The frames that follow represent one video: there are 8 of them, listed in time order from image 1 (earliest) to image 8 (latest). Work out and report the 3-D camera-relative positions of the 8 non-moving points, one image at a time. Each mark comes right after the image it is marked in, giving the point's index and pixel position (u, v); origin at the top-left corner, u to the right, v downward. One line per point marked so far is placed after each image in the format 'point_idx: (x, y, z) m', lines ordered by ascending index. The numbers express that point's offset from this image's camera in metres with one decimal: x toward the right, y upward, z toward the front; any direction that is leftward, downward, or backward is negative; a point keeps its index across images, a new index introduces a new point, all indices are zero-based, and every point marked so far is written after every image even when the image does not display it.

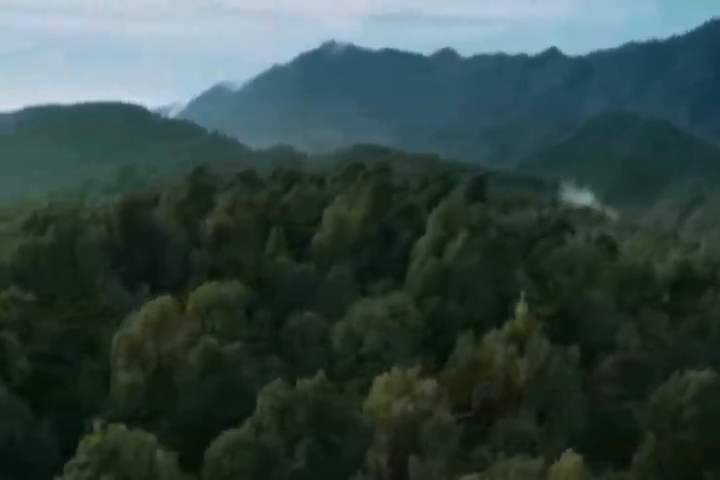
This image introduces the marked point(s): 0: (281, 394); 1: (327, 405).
0: (-0.9, -1.6, +18.8) m
1: (-0.4, -1.7, +18.9) m
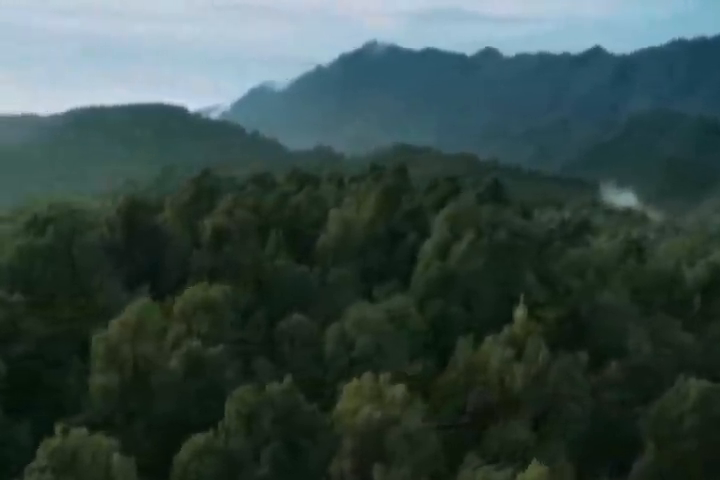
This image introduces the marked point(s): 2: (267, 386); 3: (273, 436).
0: (-1.2, -1.7, +18.8) m
1: (-0.7, -1.8, +18.9) m
2: (-1.0, -1.6, +19.1) m
3: (-0.9, -2.0, +18.6) m
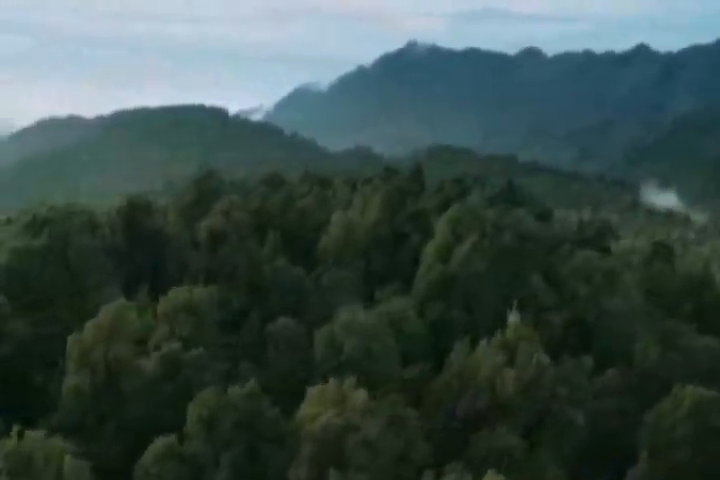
0: (-1.6, -1.7, +18.8) m
1: (-1.1, -1.8, +18.8) m
2: (-1.4, -1.6, +19.1) m
3: (-1.3, -2.1, +18.5) m
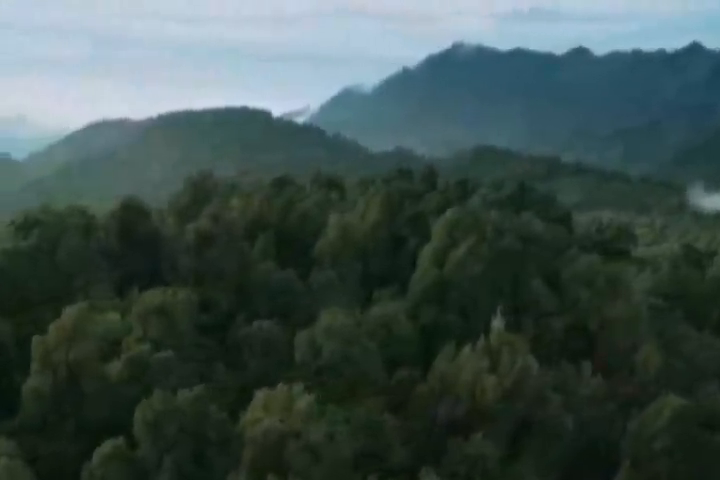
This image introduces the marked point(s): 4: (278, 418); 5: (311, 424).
0: (-2.2, -1.7, +18.7) m
1: (-1.6, -1.9, +18.8) m
2: (-1.9, -1.6, +19.1) m
3: (-1.9, -2.1, +18.5) m
4: (-0.8, -1.8, +18.4) m
5: (-0.5, -1.9, +18.4) m
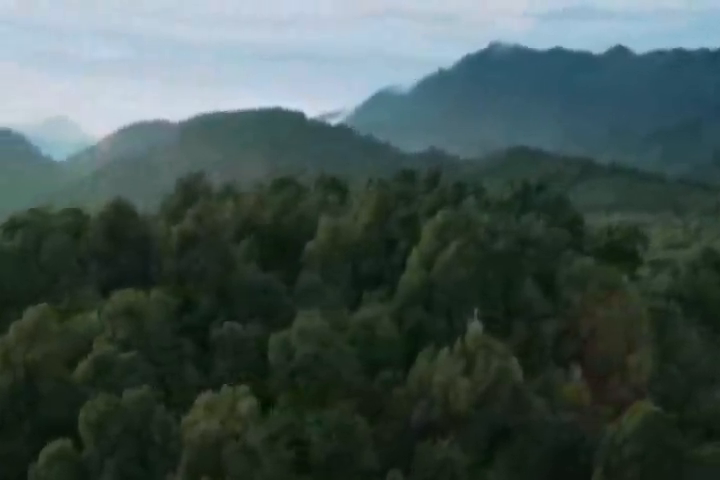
0: (-2.8, -1.8, +18.8) m
1: (-2.2, -1.9, +18.8) m
2: (-2.5, -1.7, +19.2) m
3: (-2.5, -2.1, +18.6) m
4: (-1.5, -1.9, +18.4) m
5: (-1.1, -1.9, +18.3) m
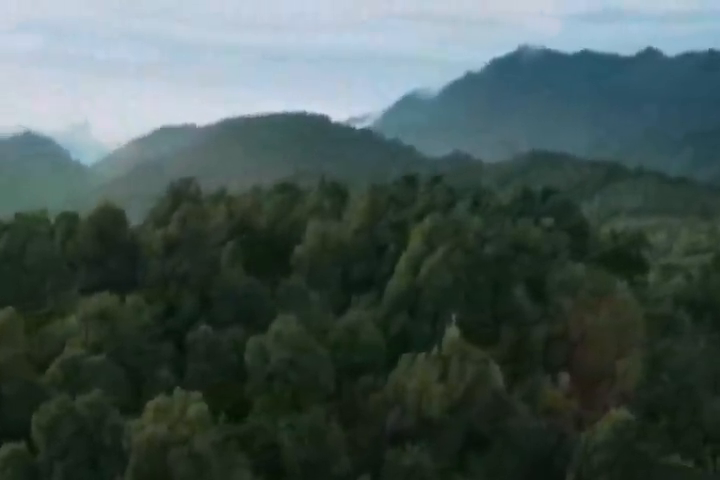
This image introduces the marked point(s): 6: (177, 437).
0: (-3.3, -1.8, +18.9) m
1: (-2.7, -1.9, +18.9) m
2: (-3.0, -1.7, +19.3) m
3: (-3.0, -2.2, +18.7) m
4: (-2.0, -1.9, +18.5) m
5: (-1.7, -2.0, +18.4) m
6: (-1.9, -2.0, +18.3) m
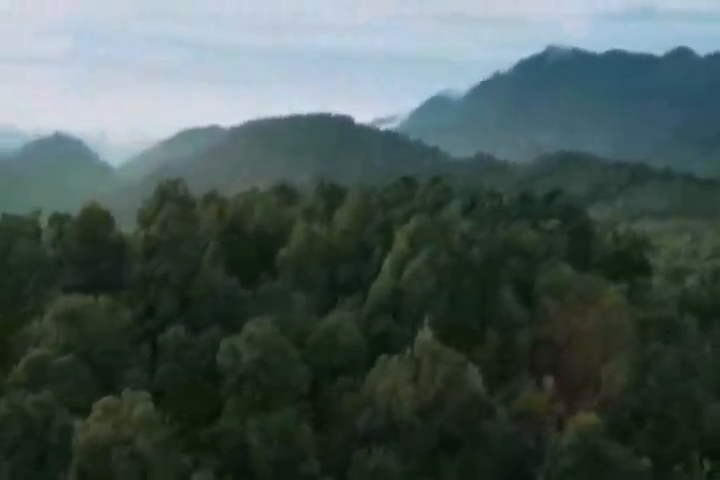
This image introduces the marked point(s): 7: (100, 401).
0: (-3.8, -1.8, +19.0) m
1: (-3.3, -1.9, +19.0) m
2: (-3.5, -1.7, +19.4) m
3: (-3.6, -2.2, +18.8) m
4: (-2.6, -1.9, +18.5) m
5: (-2.2, -2.0, +18.4) m
6: (-2.5, -2.0, +18.3) m
7: (-2.7, -1.7, +18.8) m
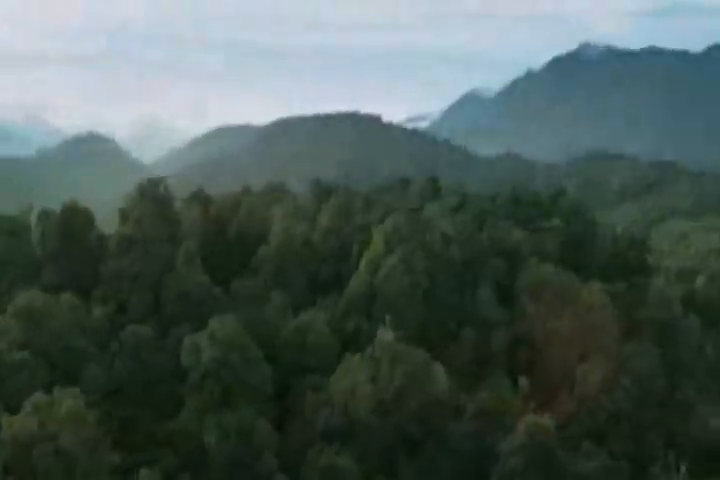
0: (-4.5, -1.8, +19.2) m
1: (-4.0, -1.9, +19.1) m
2: (-4.2, -1.7, +19.5) m
3: (-4.3, -2.1, +18.9) m
4: (-3.3, -1.9, +18.6) m
5: (-3.0, -2.0, +18.4) m
6: (-3.3, -2.0, +18.4) m
7: (-3.5, -1.7, +18.9) m
